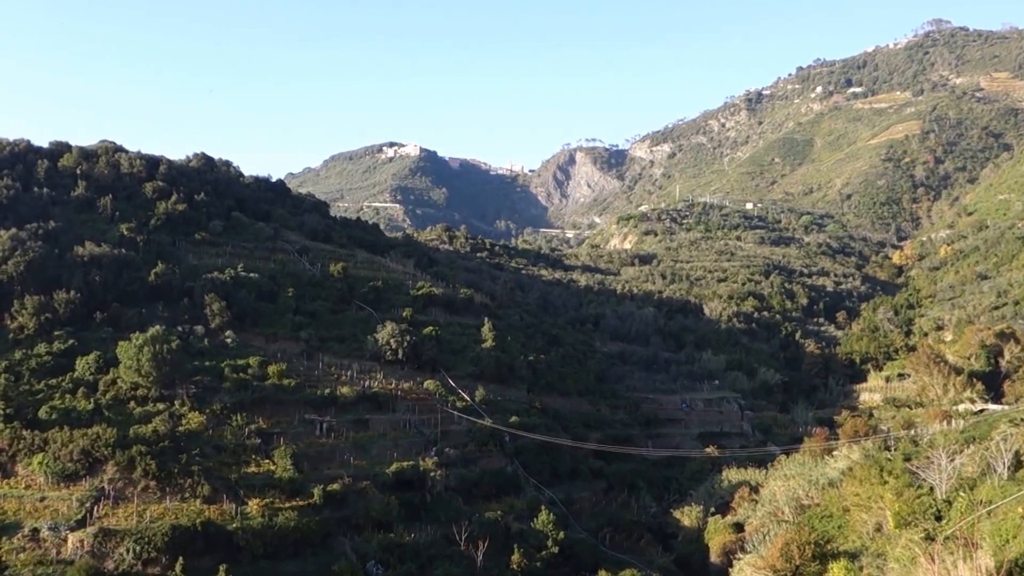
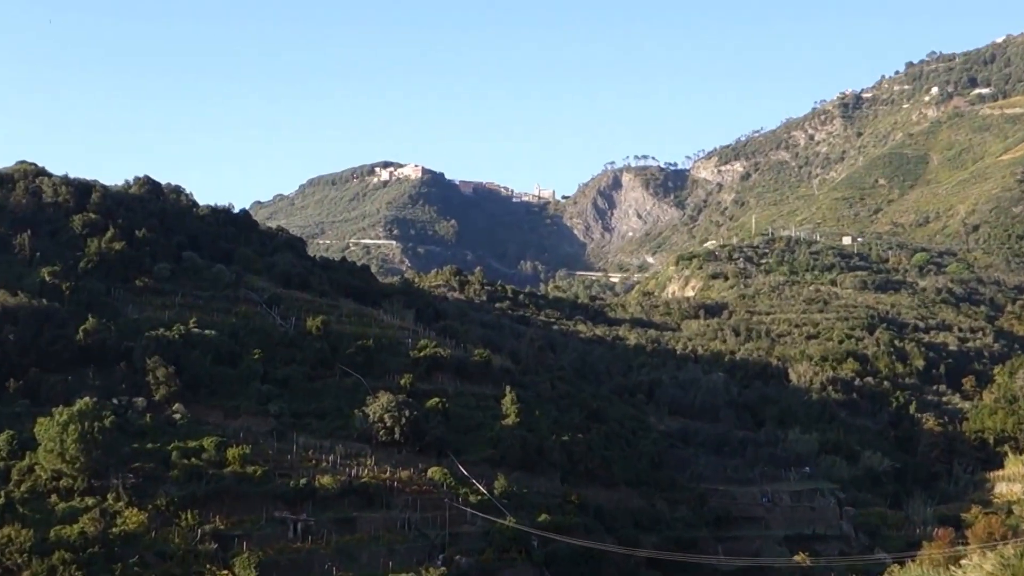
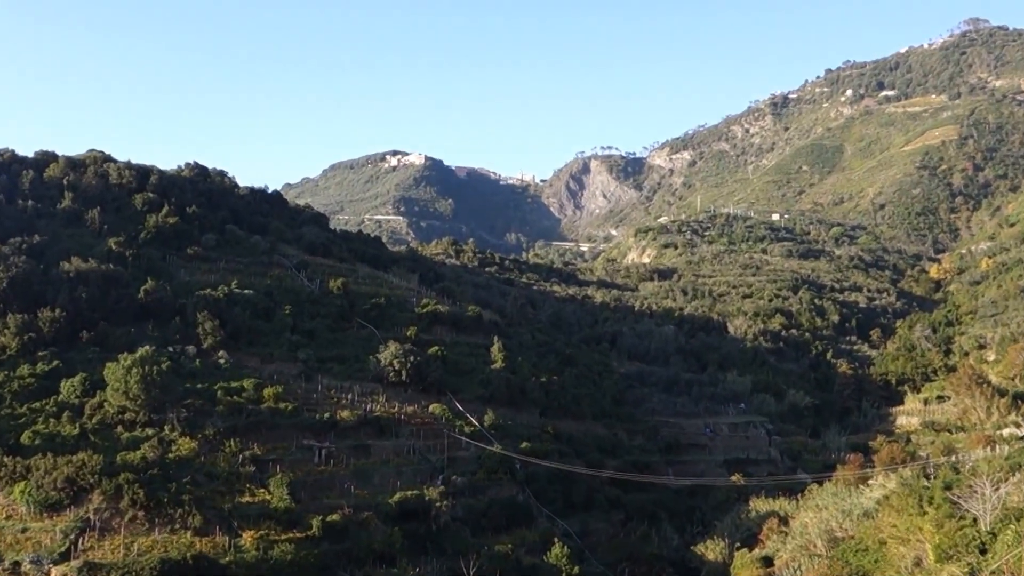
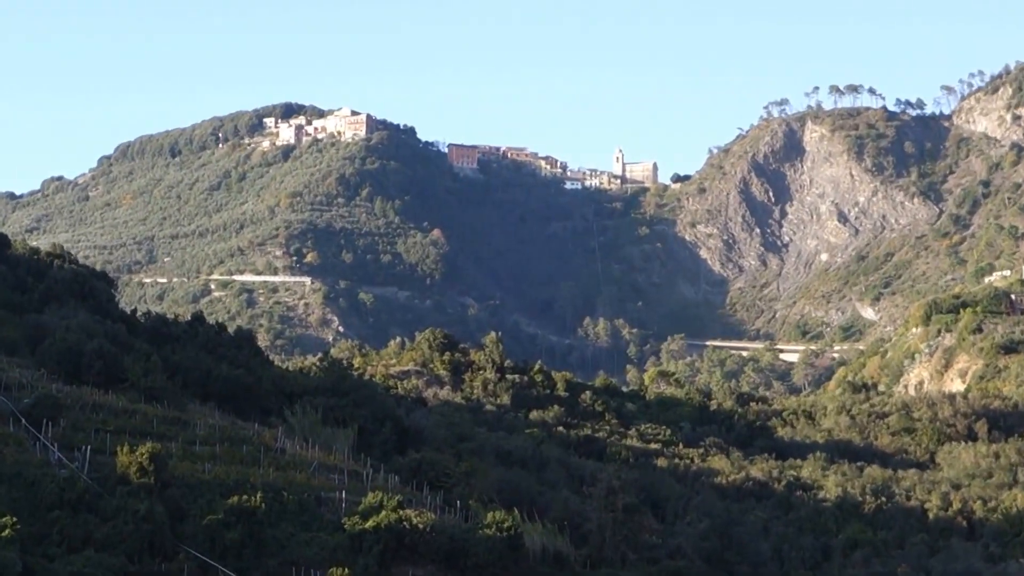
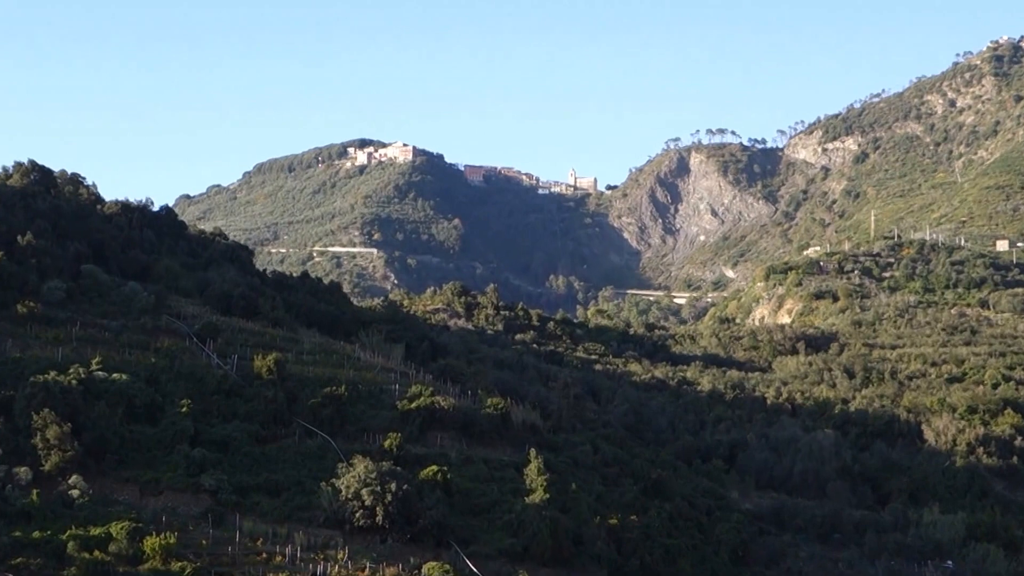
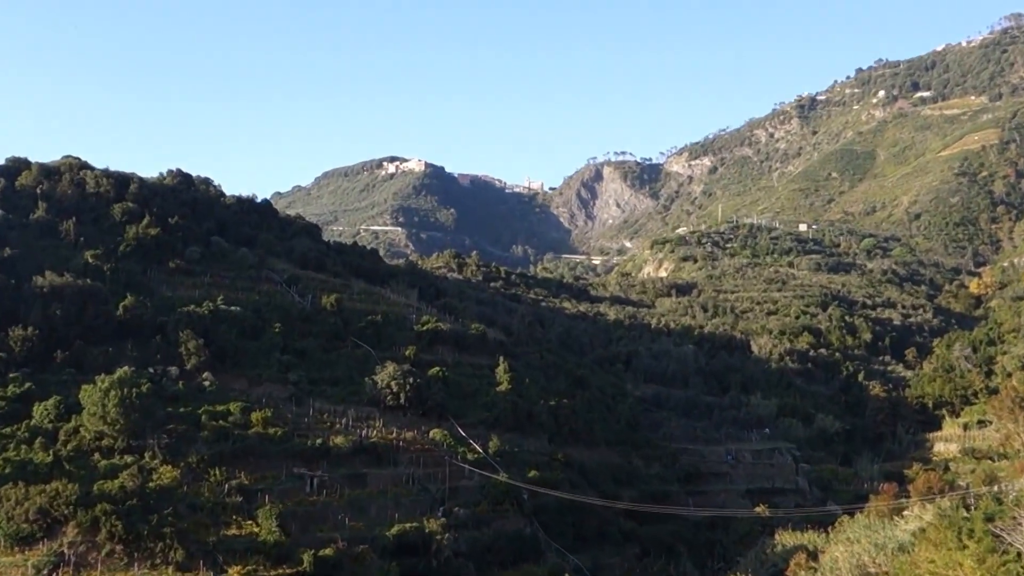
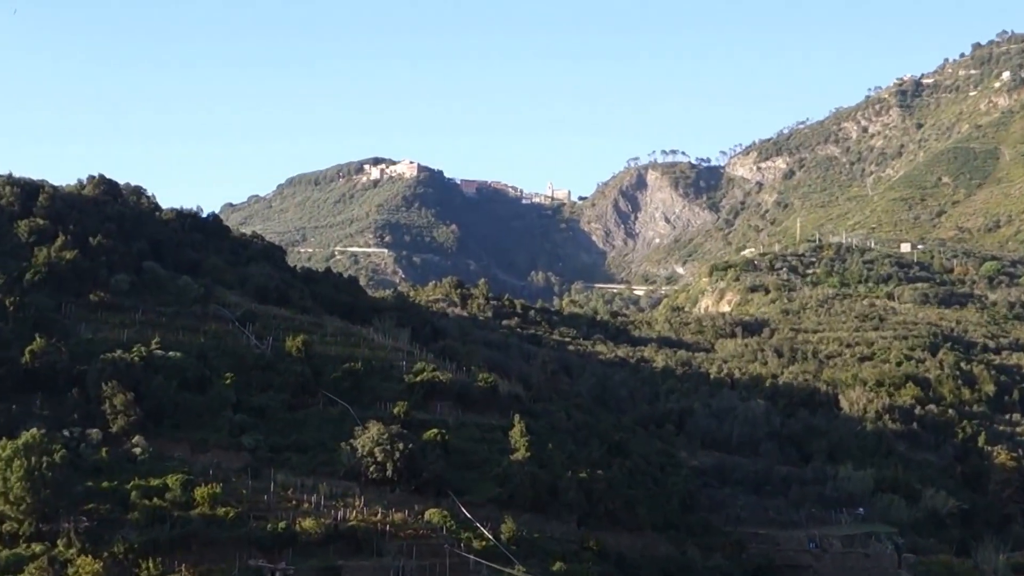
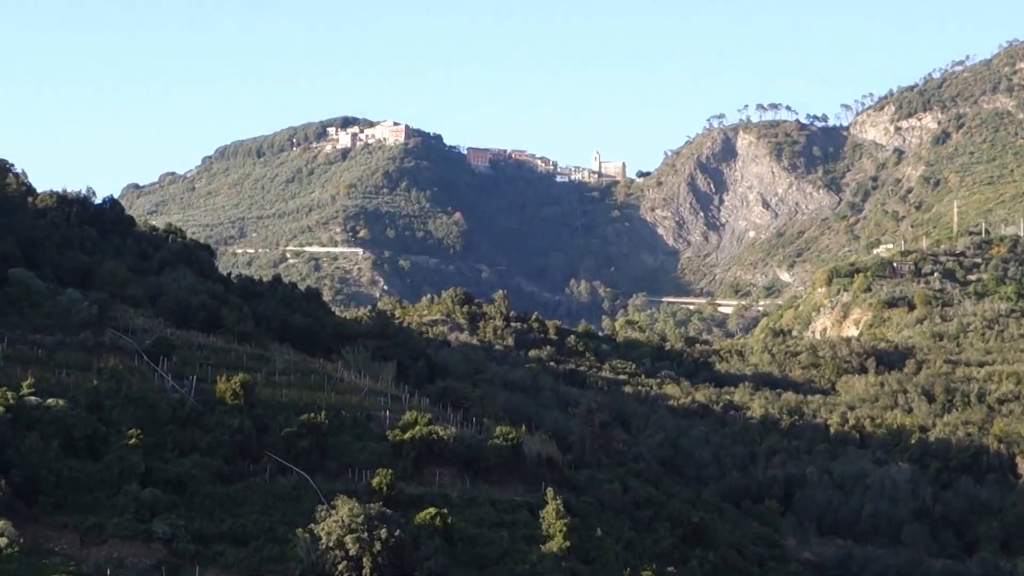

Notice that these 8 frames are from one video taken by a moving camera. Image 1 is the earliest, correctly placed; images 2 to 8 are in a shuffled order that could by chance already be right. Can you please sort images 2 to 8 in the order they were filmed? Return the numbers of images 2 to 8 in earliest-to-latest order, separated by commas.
3, 6, 2, 7, 5, 8, 4
